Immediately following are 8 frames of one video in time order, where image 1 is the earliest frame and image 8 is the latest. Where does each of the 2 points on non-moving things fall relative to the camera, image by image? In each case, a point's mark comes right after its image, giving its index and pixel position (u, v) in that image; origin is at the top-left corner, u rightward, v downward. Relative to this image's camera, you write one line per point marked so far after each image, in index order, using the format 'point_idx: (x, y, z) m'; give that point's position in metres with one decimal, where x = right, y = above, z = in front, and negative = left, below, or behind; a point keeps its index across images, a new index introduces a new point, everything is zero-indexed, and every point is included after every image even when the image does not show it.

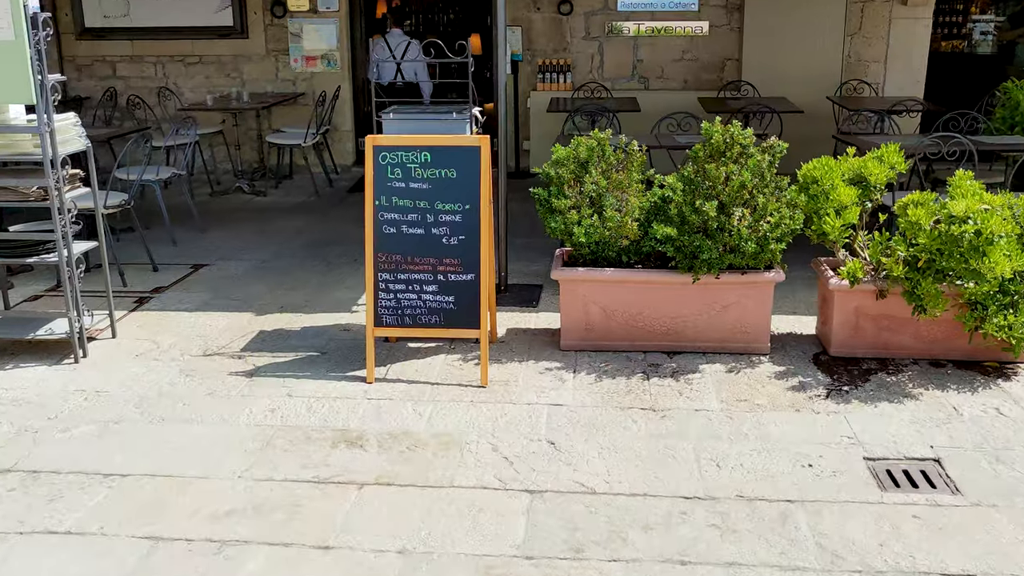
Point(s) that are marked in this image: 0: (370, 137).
0: (-0.7, +0.8, +4.8) m
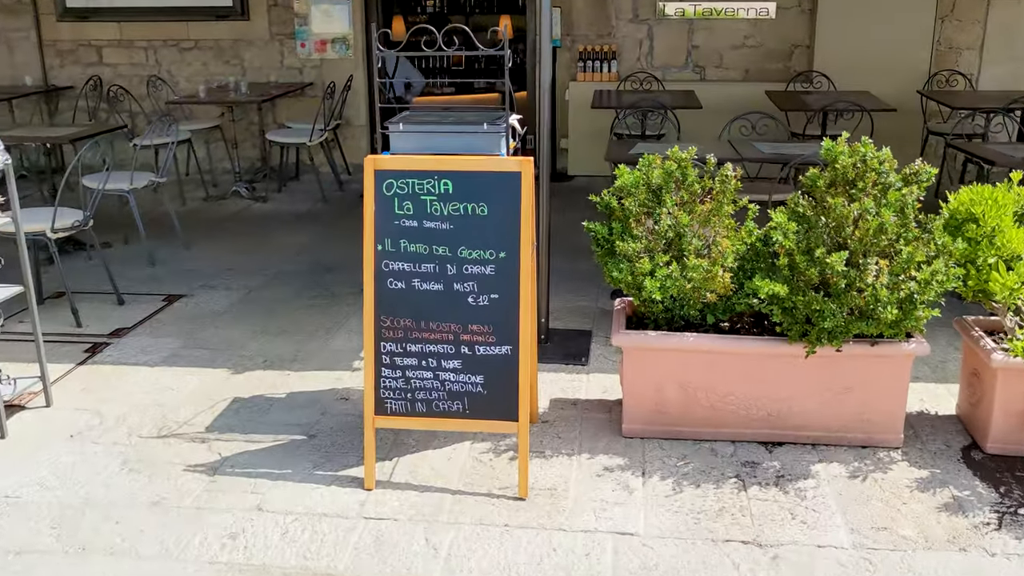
0: (-0.5, +0.5, +3.5) m
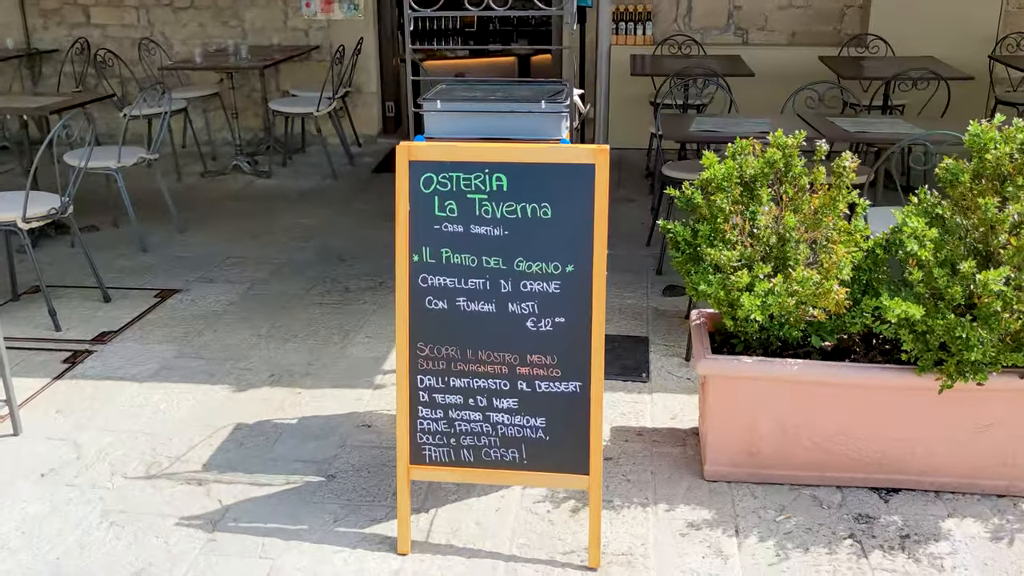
0: (-0.3, +0.4, +2.8) m
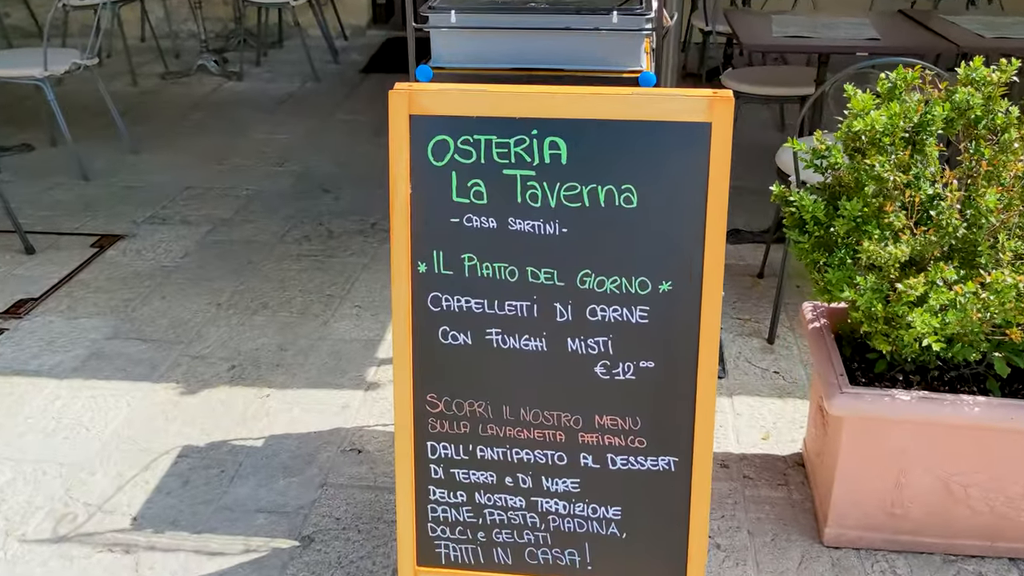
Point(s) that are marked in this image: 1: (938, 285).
0: (-0.2, +0.4, +1.7) m
1: (+0.9, 0.0, +2.1) m
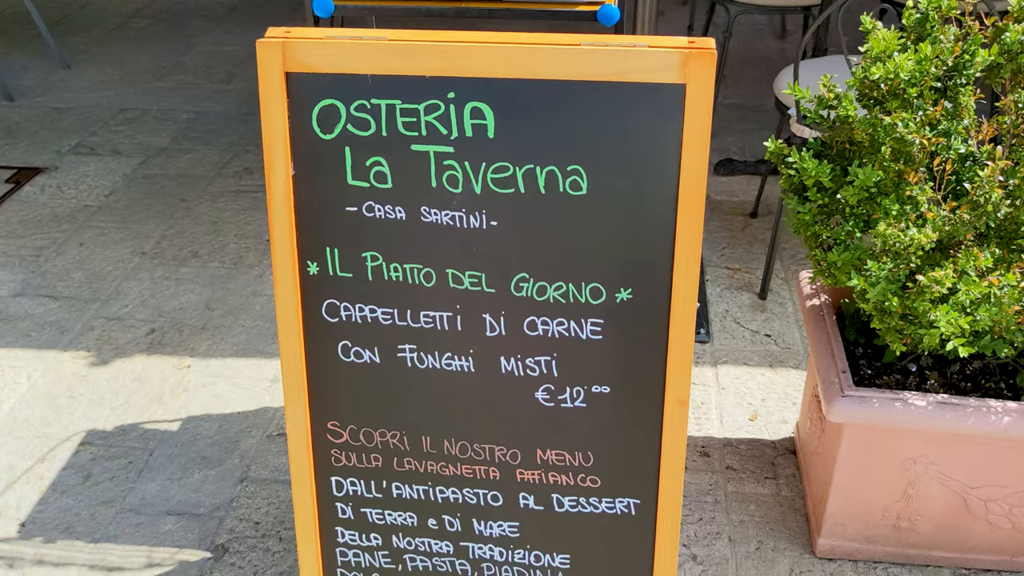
0: (-0.3, +0.3, +1.3) m
1: (+0.8, 0.0, +1.7) m
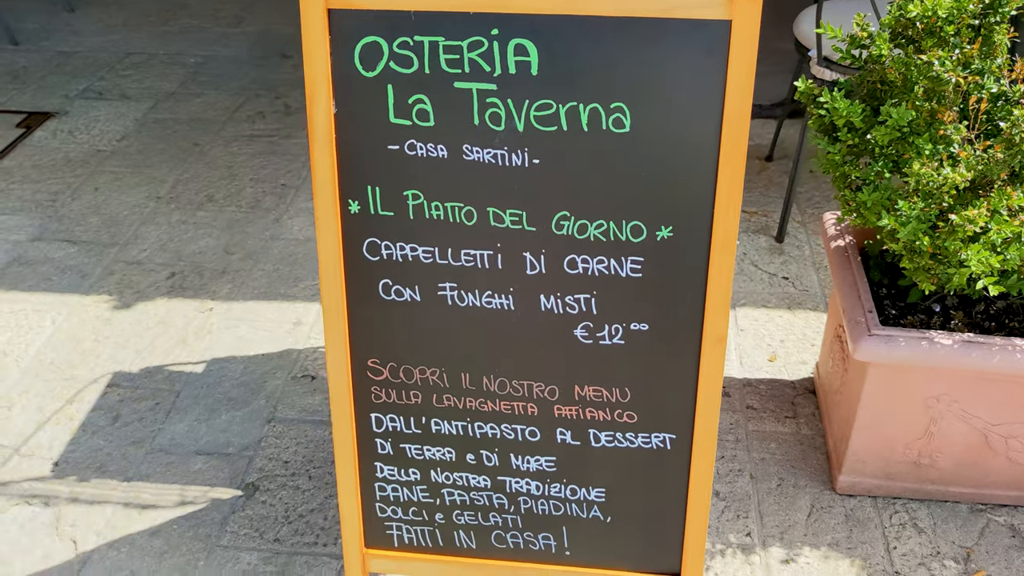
0: (-0.3, +0.4, +1.3) m
1: (+0.9, +0.1, +1.7) m
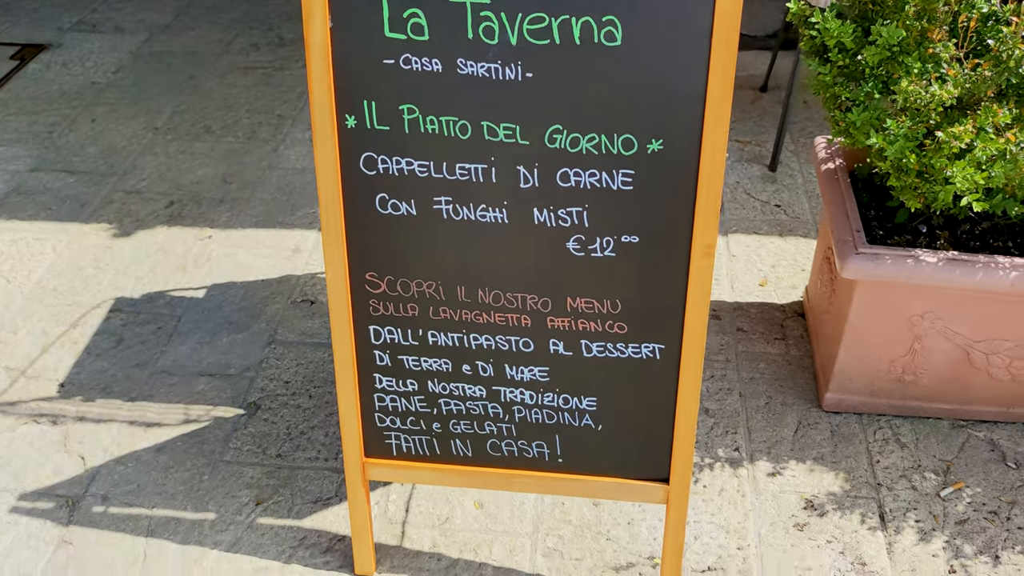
0: (-0.3, +0.5, +1.3) m
1: (+0.8, +0.3, +1.7) m
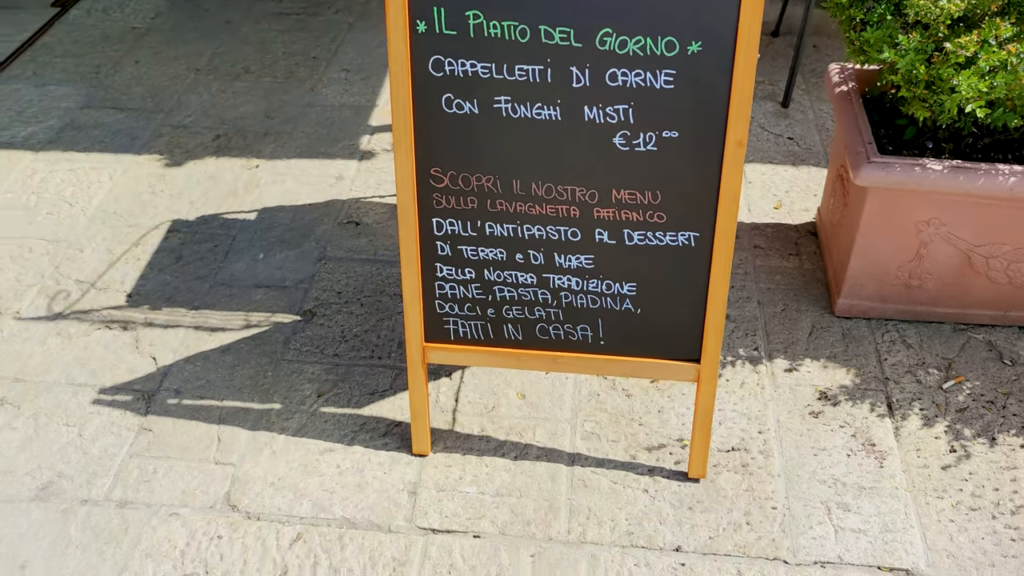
0: (-0.2, +0.7, +1.5) m
1: (+0.9, +0.5, +1.9) m
